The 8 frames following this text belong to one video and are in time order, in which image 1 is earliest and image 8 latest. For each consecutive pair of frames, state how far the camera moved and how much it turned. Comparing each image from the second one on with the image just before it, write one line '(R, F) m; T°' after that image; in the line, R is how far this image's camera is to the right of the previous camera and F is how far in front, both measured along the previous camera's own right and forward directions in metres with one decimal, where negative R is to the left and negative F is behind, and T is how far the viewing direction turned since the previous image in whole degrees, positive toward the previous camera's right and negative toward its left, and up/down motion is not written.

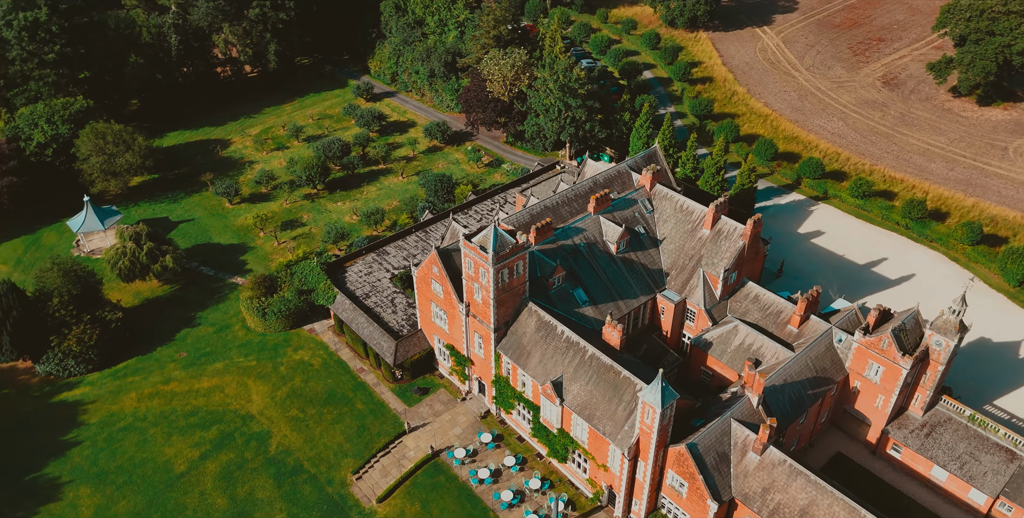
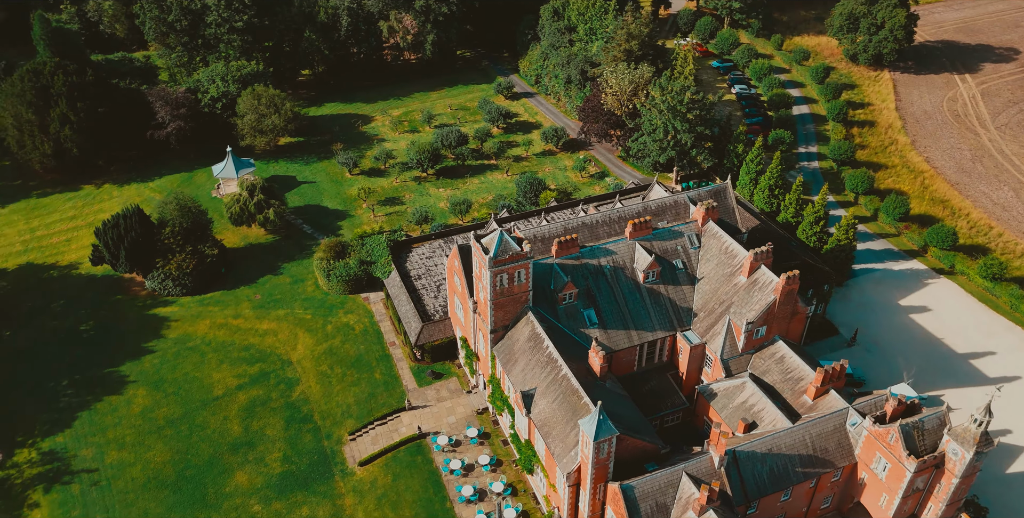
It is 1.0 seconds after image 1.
(+12.1, +0.6) m; -15°
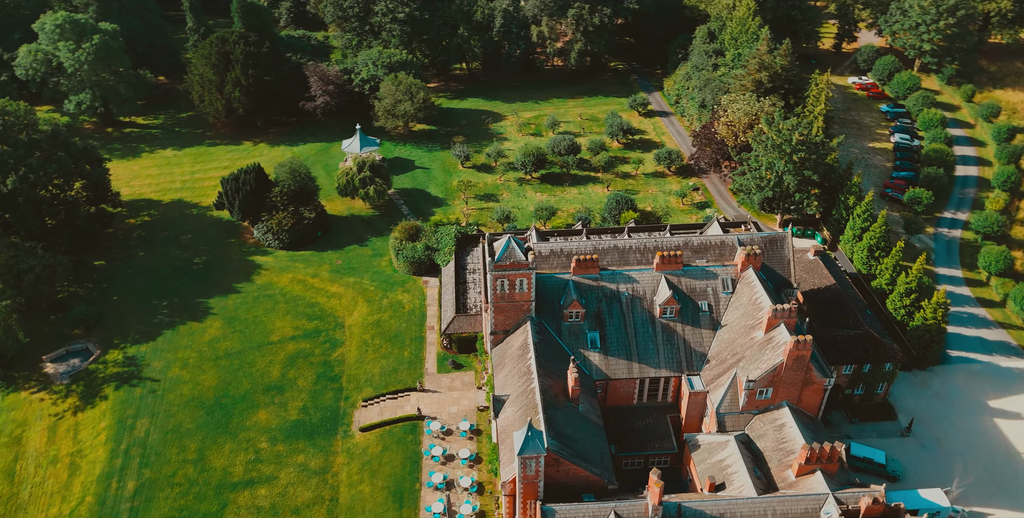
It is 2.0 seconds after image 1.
(+12.1, +0.6) m; -15°
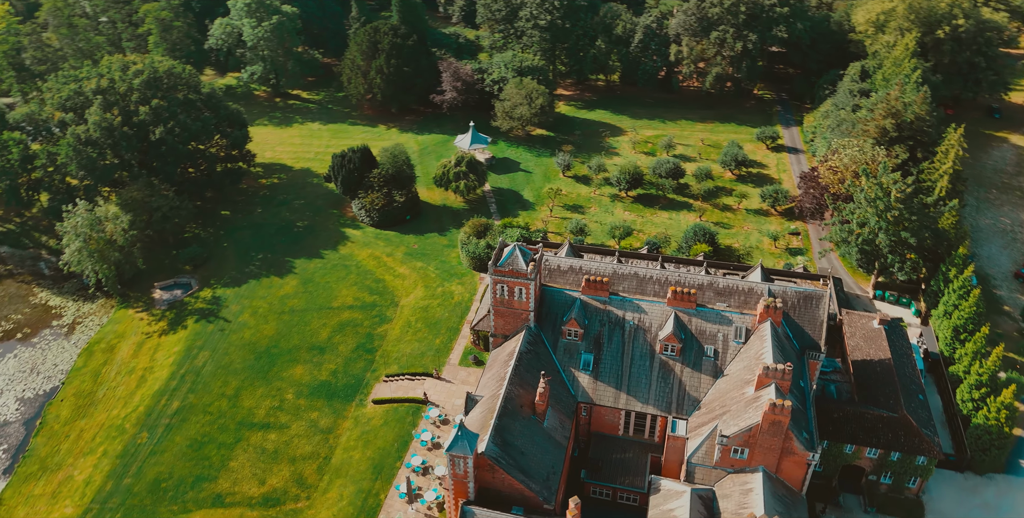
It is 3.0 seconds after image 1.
(+11.8, +0.4) m; -14°
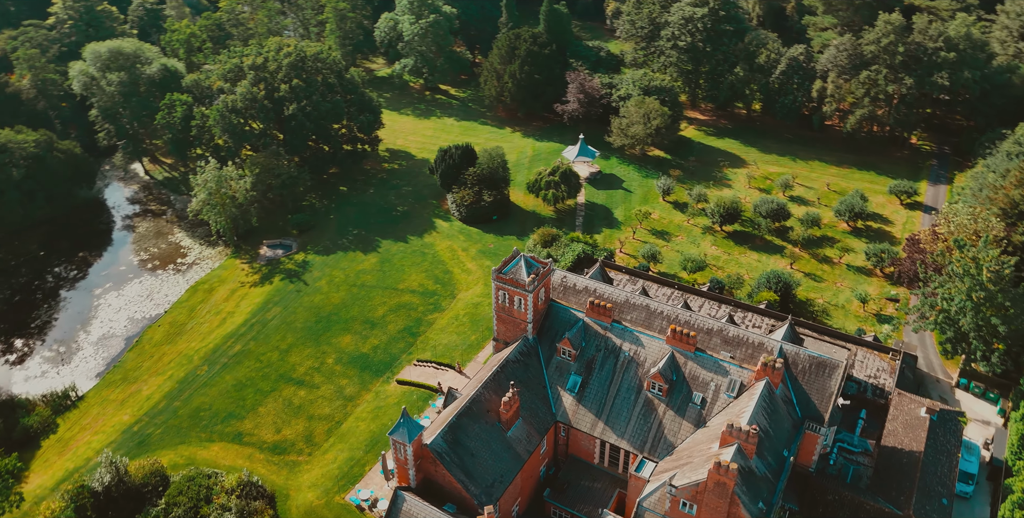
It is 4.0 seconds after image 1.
(+12.0, +0.4) m; -14°
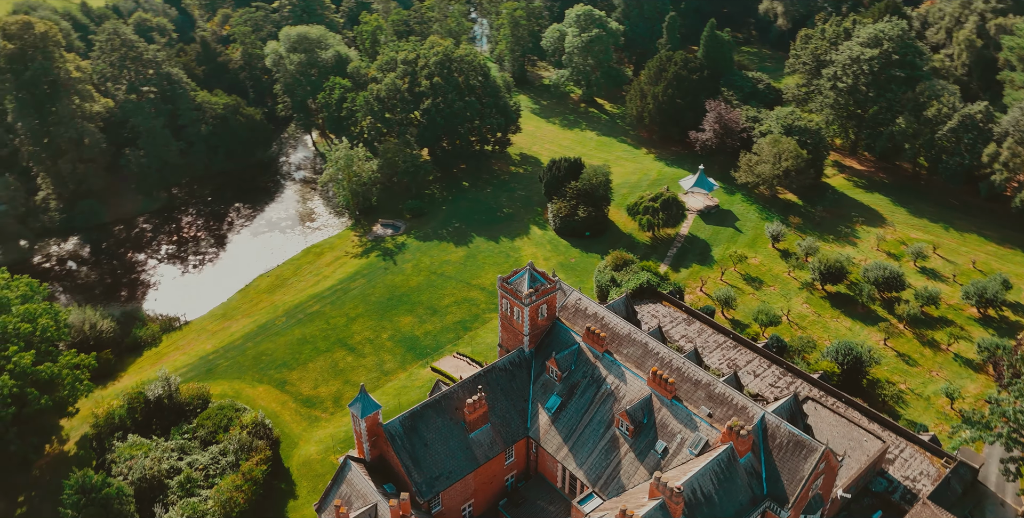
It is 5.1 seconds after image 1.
(+13.5, +0.5) m; -16°
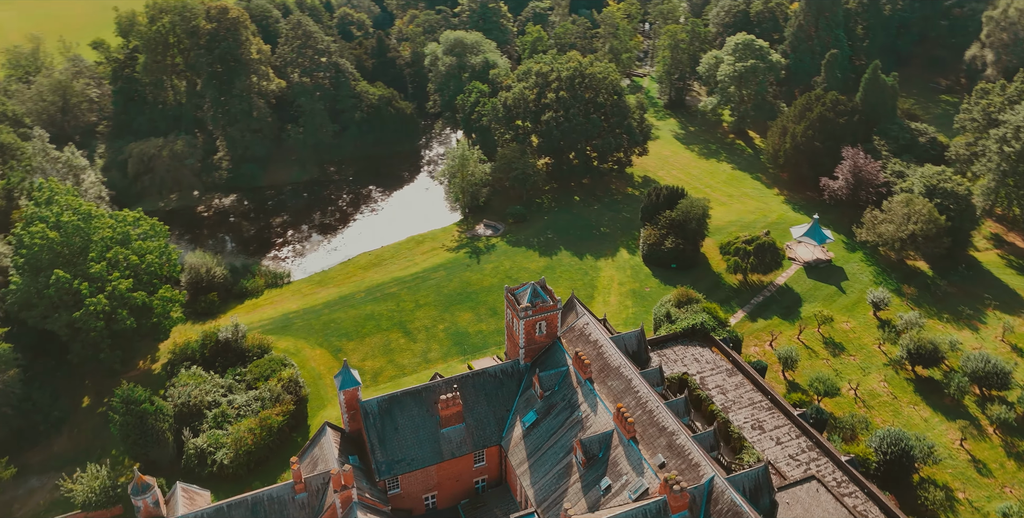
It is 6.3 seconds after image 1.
(+13.3, +0.3) m; -15°
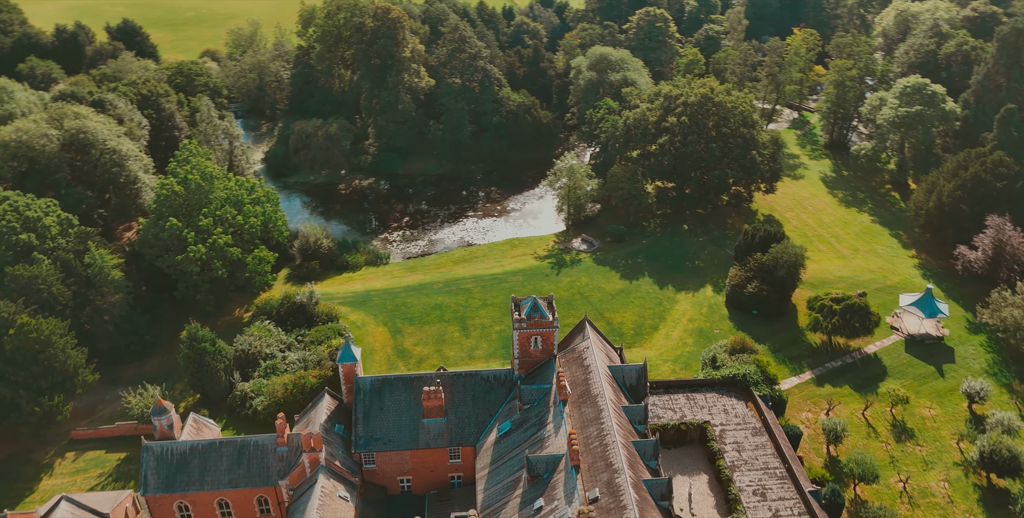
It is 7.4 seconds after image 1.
(+13.5, +0.4) m; -15°
